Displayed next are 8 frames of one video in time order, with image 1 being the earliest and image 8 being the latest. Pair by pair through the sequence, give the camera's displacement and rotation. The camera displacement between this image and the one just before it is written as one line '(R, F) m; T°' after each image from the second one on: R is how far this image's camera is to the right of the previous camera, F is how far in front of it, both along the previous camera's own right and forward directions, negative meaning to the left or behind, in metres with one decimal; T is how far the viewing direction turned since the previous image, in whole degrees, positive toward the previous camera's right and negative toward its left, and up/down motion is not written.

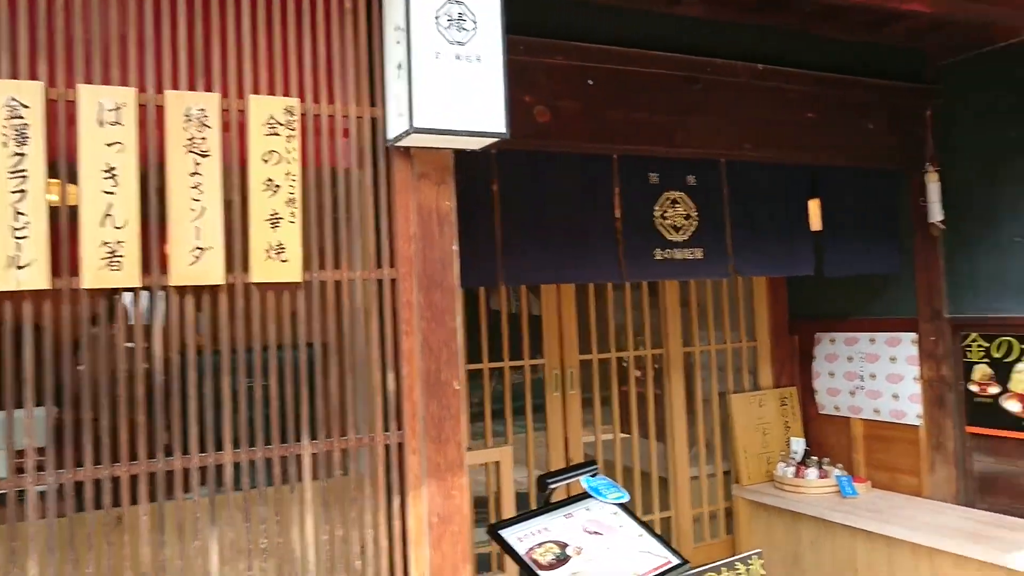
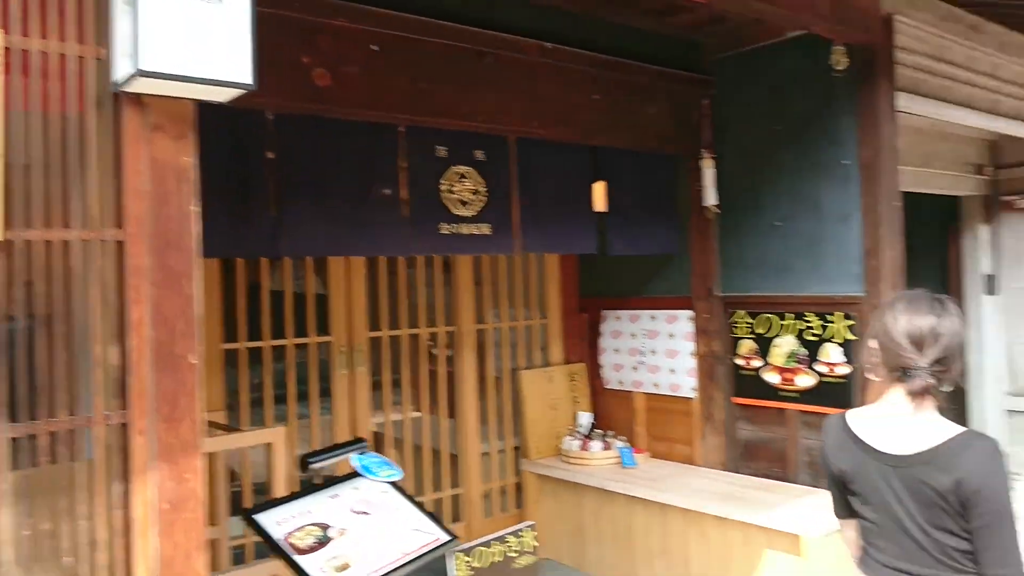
(+0.3, +0.1) m; +12°
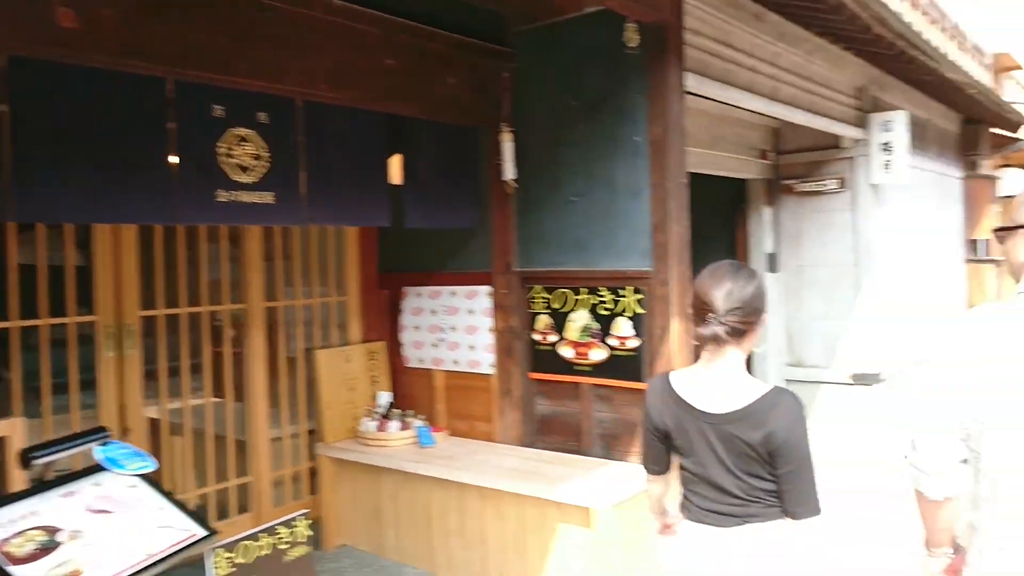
(+0.3, +0.1) m; +12°
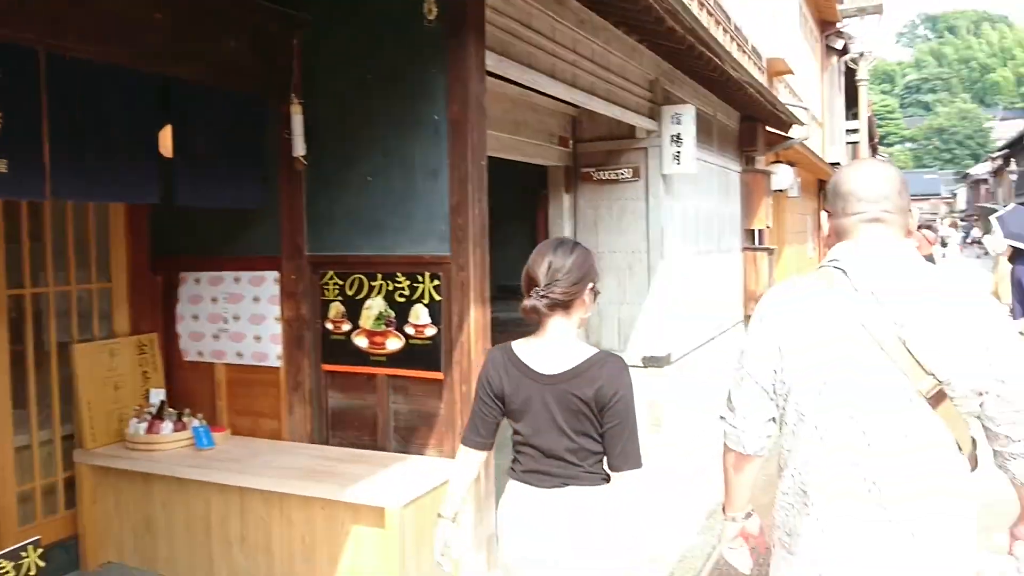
(+0.1, +0.2) m; +14°
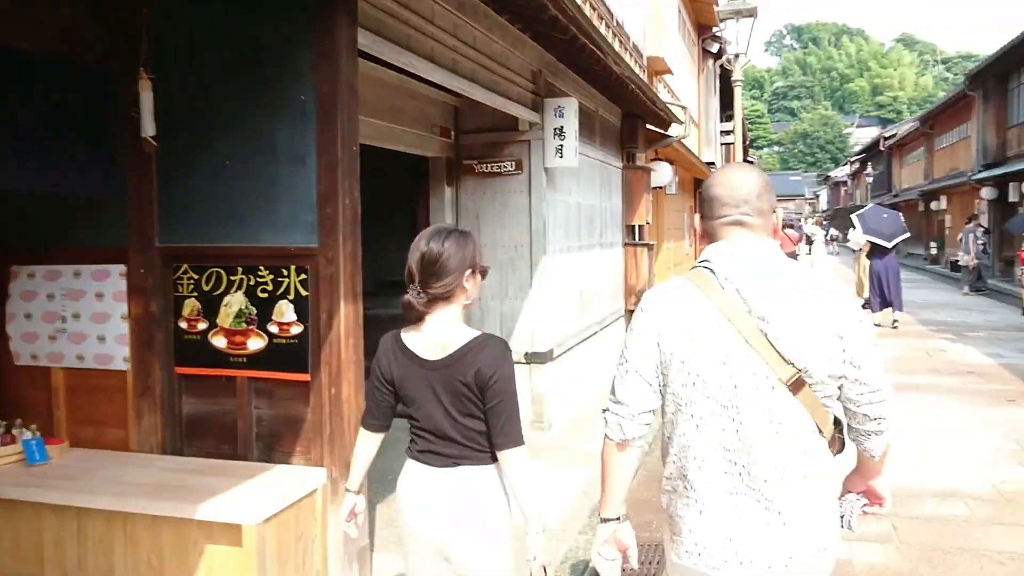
(+0.1, +0.2) m; +8°
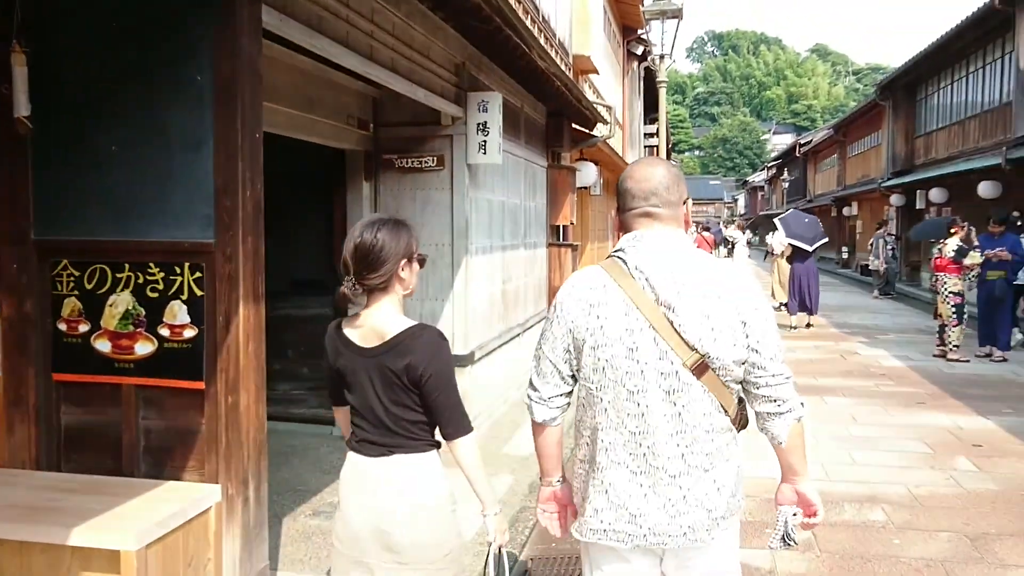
(0.0, +0.2) m; +5°
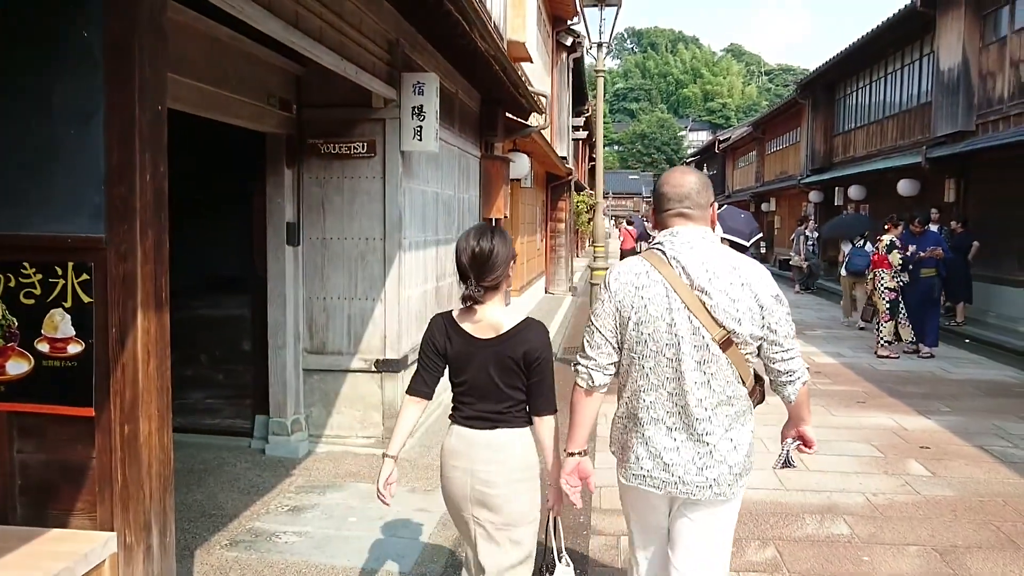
(-0.1, +0.4) m; +6°
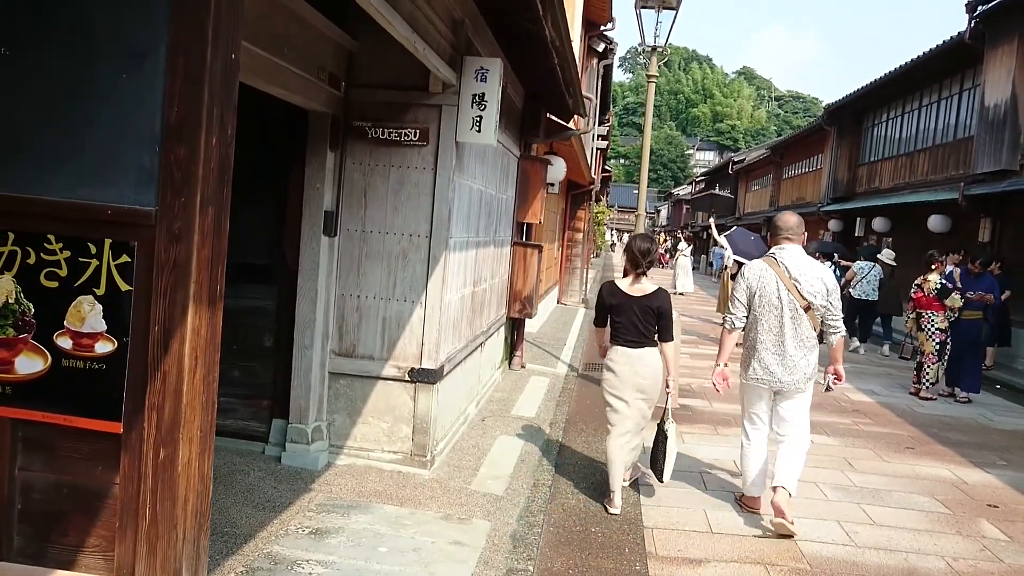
(-0.4, +0.5) m; 0°
